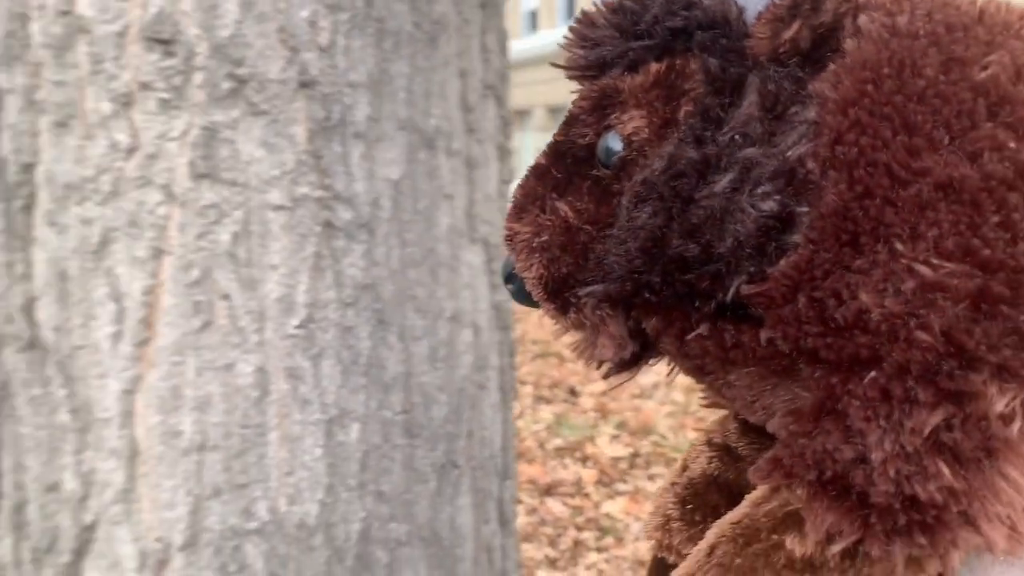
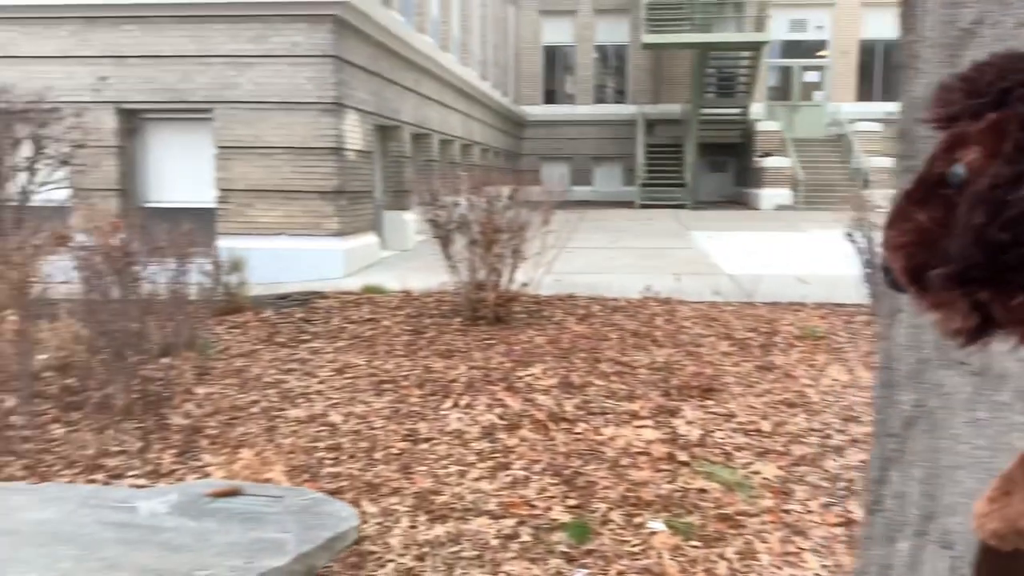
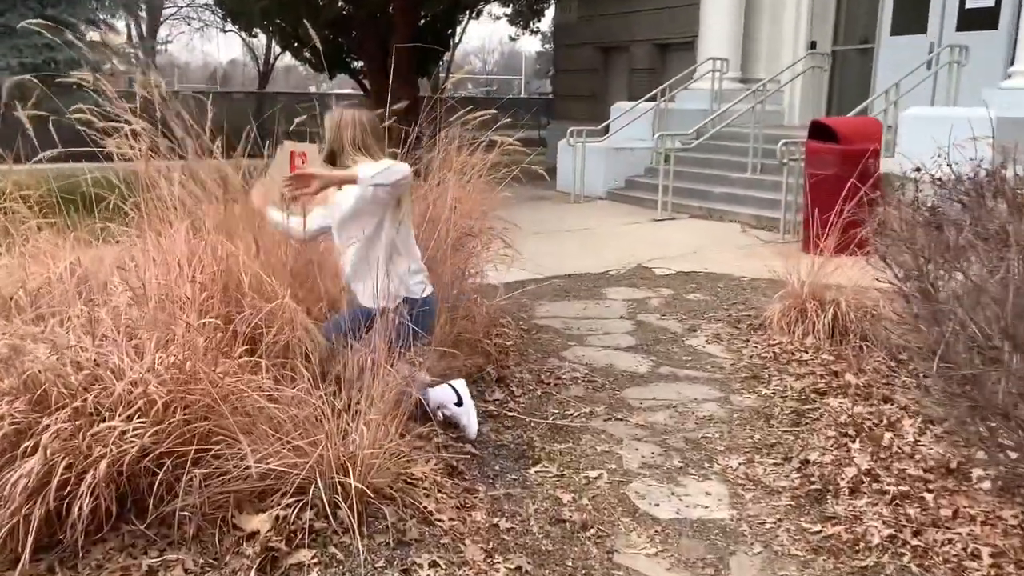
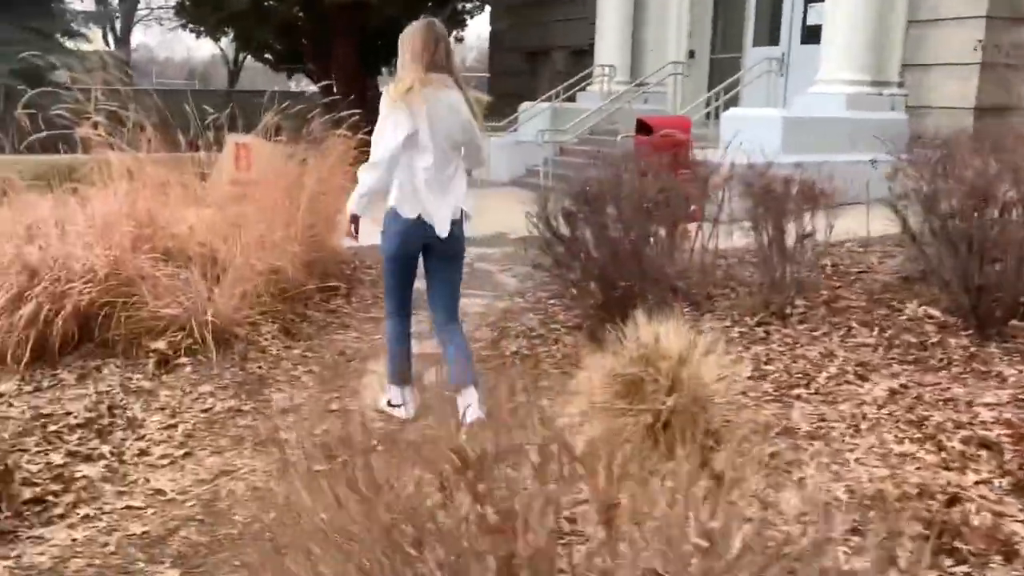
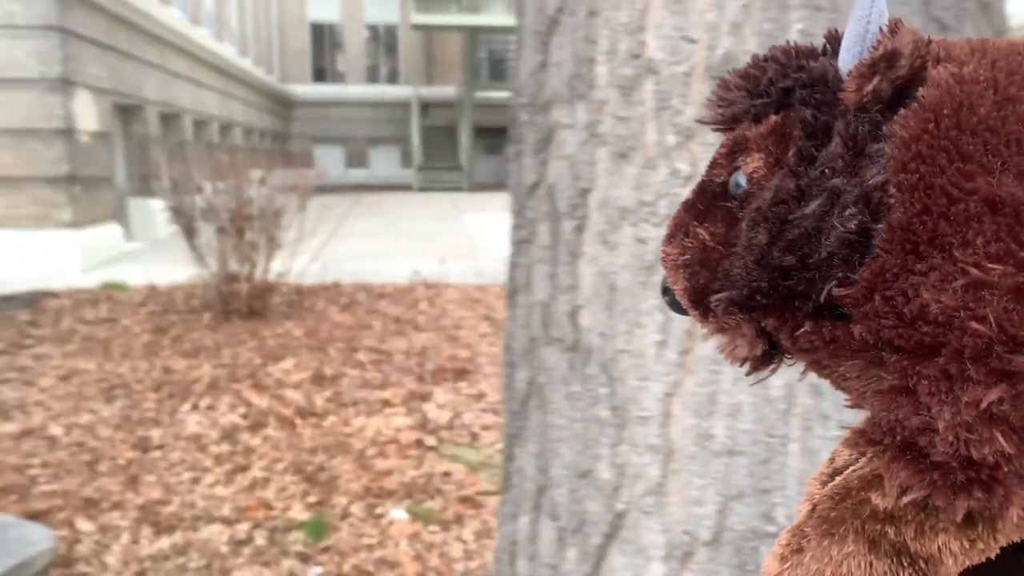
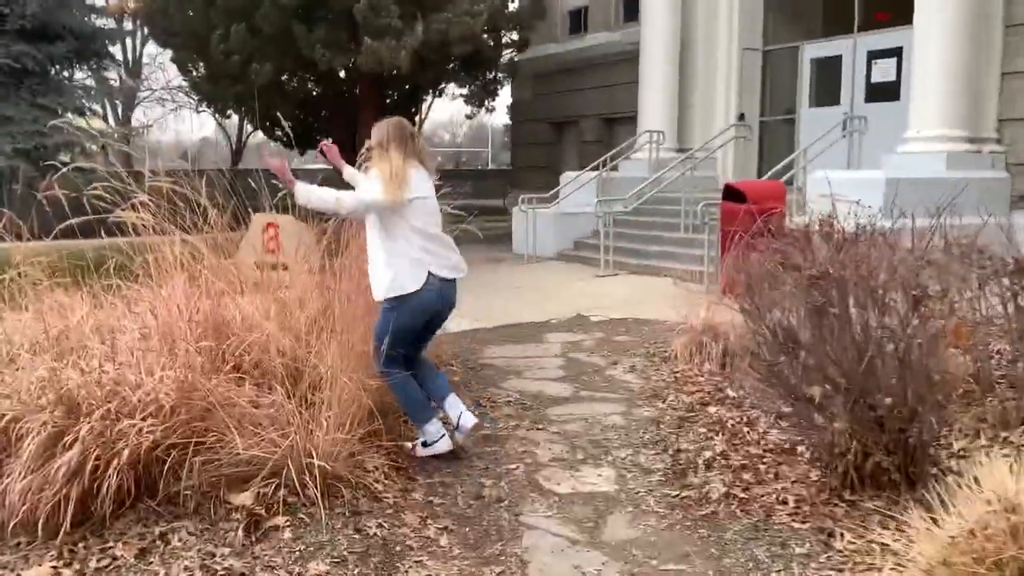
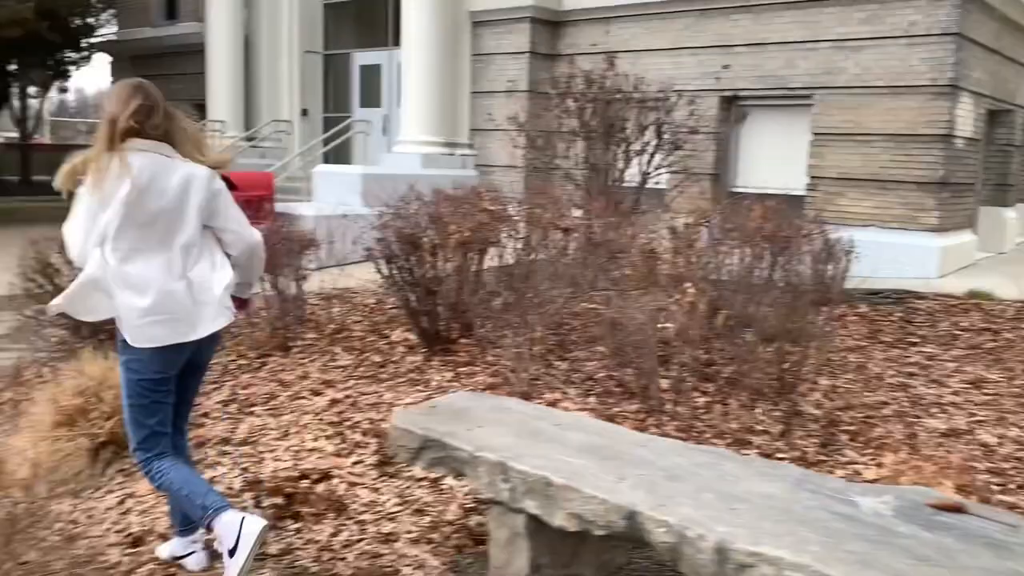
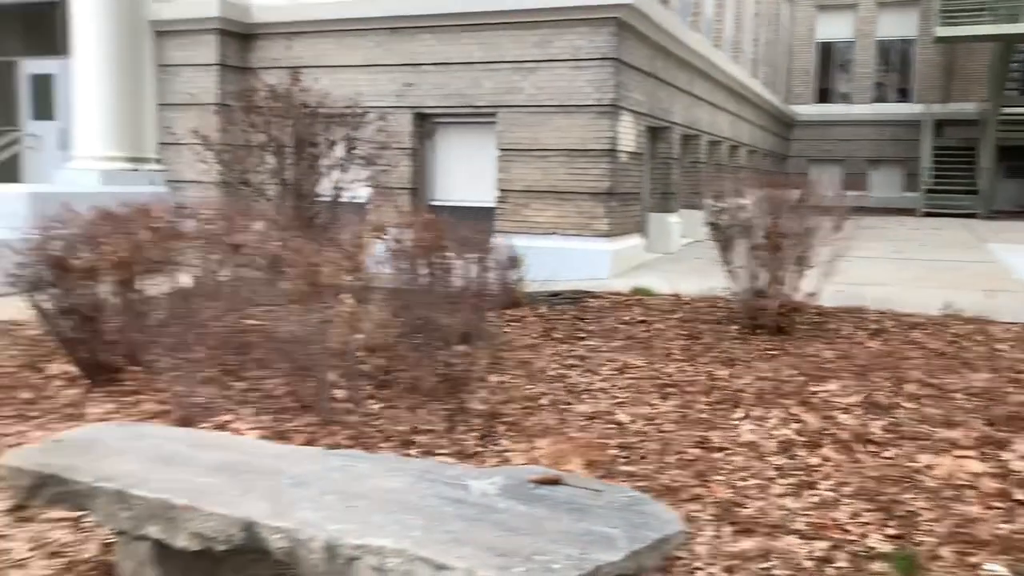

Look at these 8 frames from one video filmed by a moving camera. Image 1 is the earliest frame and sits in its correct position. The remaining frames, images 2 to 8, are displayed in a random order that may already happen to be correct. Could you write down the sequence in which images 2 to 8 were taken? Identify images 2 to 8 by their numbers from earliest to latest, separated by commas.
5, 2, 8, 7, 4, 6, 3
